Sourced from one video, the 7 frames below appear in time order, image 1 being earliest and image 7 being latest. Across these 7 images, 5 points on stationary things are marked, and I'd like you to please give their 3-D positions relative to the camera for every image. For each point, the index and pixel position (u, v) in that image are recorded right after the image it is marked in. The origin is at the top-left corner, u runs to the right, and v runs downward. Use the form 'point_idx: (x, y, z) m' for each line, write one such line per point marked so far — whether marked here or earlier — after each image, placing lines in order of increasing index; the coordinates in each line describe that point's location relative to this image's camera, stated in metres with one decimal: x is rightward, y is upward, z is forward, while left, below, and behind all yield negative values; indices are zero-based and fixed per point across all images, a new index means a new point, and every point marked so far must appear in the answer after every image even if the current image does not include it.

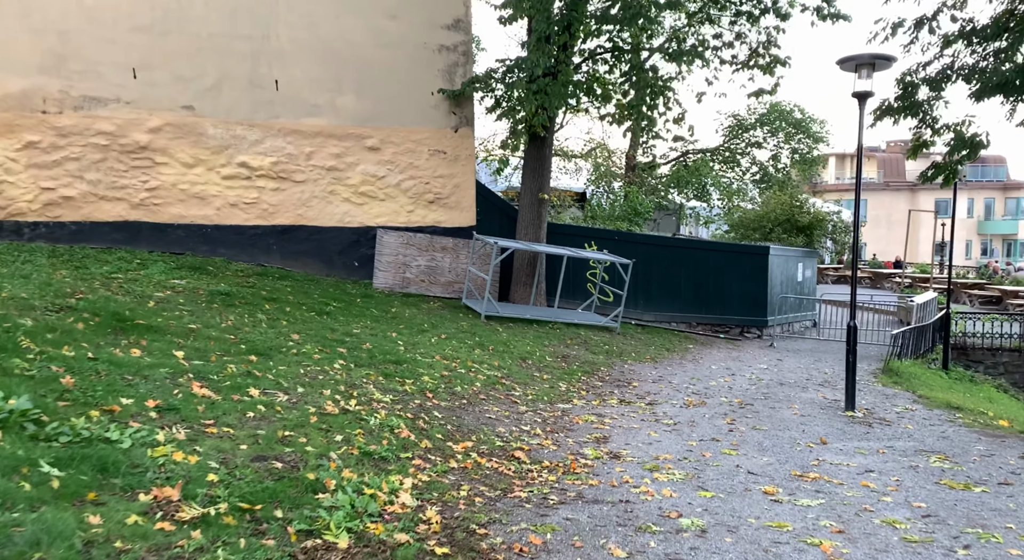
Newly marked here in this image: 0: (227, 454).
0: (-1.8, -1.1, +5.5) m
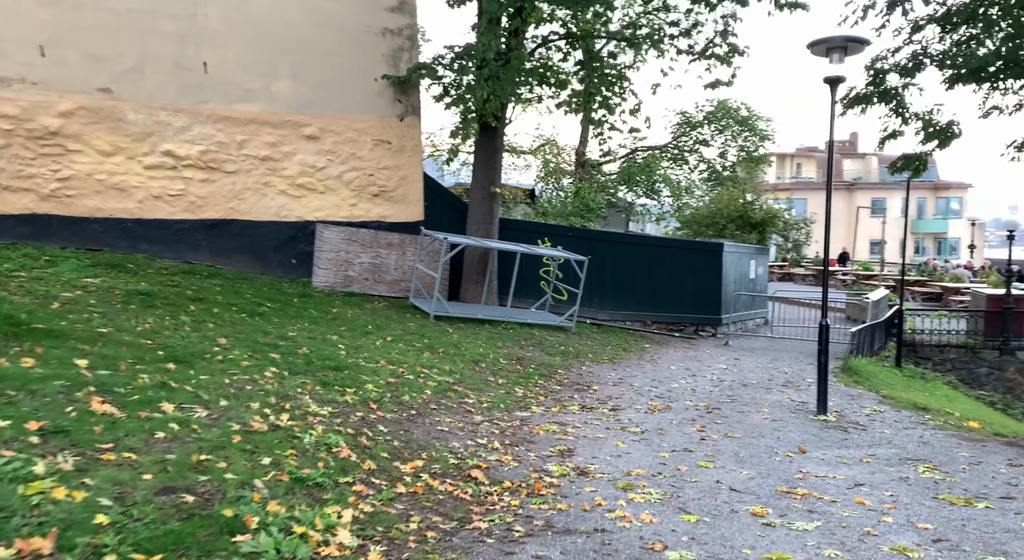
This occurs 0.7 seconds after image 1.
0: (-2.1, -1.1, +4.6) m
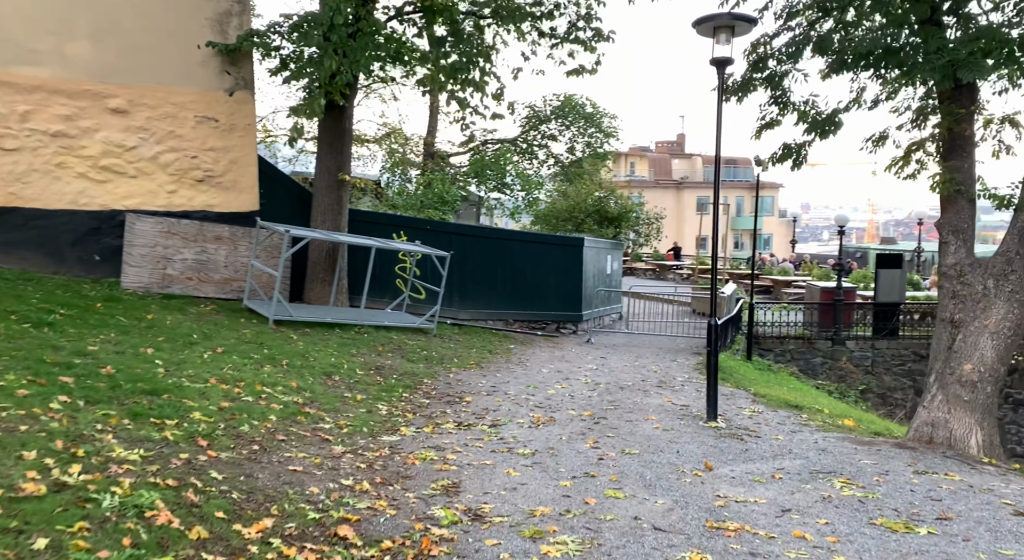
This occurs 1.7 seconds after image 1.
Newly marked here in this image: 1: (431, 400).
0: (-2.4, -1.1, +2.9) m
1: (-1.0, -1.4, +10.2) m
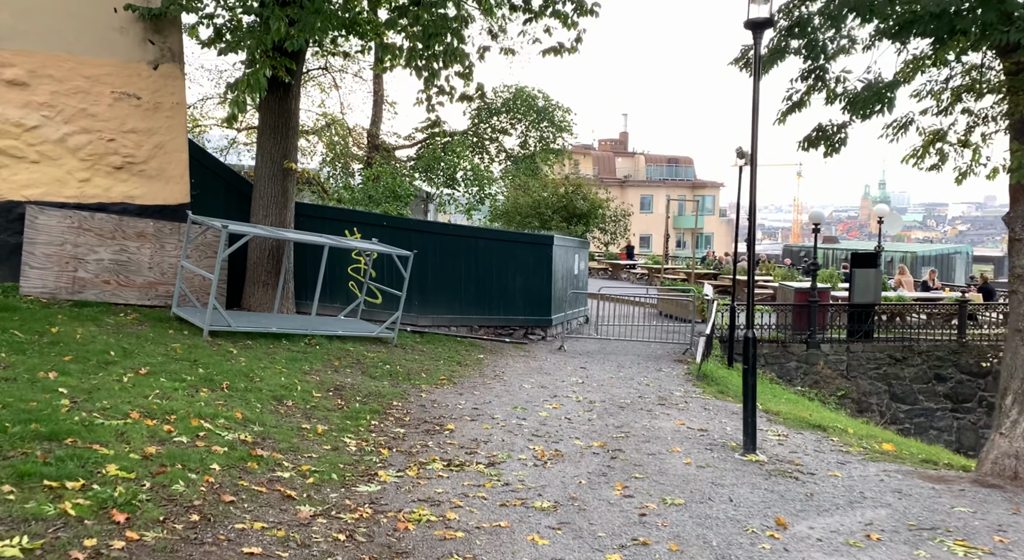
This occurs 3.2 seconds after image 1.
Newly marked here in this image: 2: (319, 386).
0: (-1.9, -1.2, +1.0) m
1: (-1.0, -1.5, +8.4) m
2: (-2.2, -1.2, +9.7) m
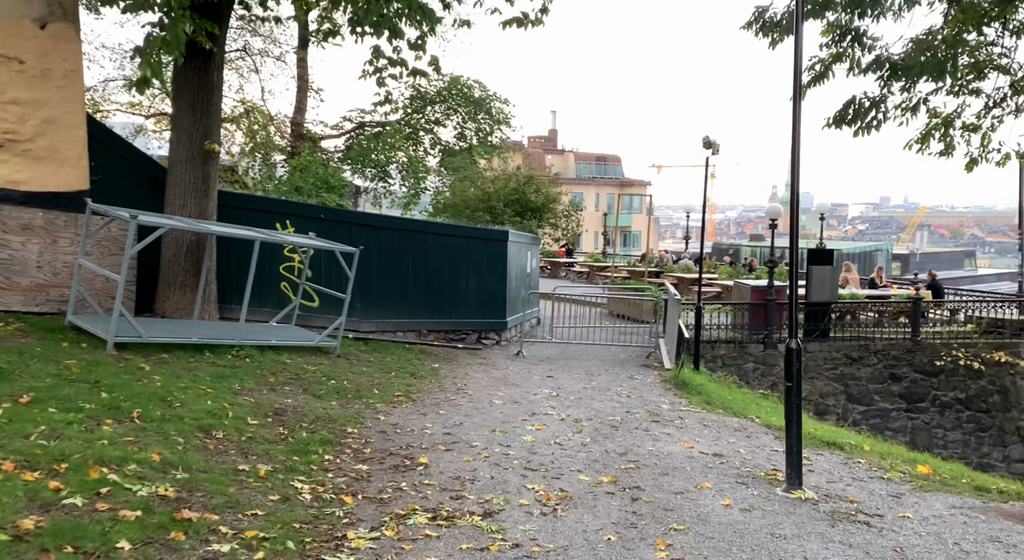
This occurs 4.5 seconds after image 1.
0: (-1.3, -1.2, -0.6) m
1: (-1.1, -1.5, +6.8) m
2: (-2.4, -1.2, +8.0) m
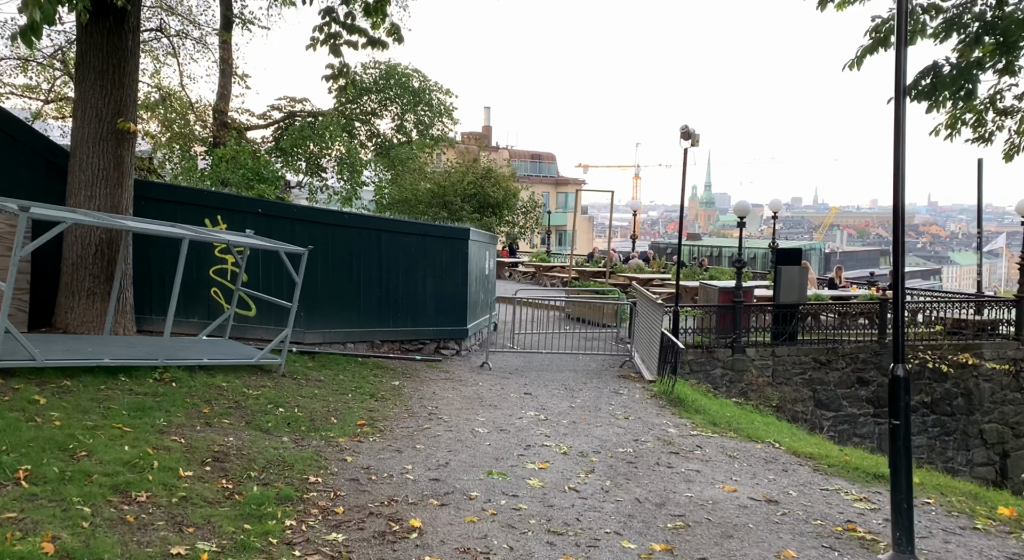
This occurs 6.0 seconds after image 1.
0: (-0.5, -1.3, -2.3) m
1: (-1.0, -1.5, +5.1) m
2: (-2.3, -1.3, +6.2) m
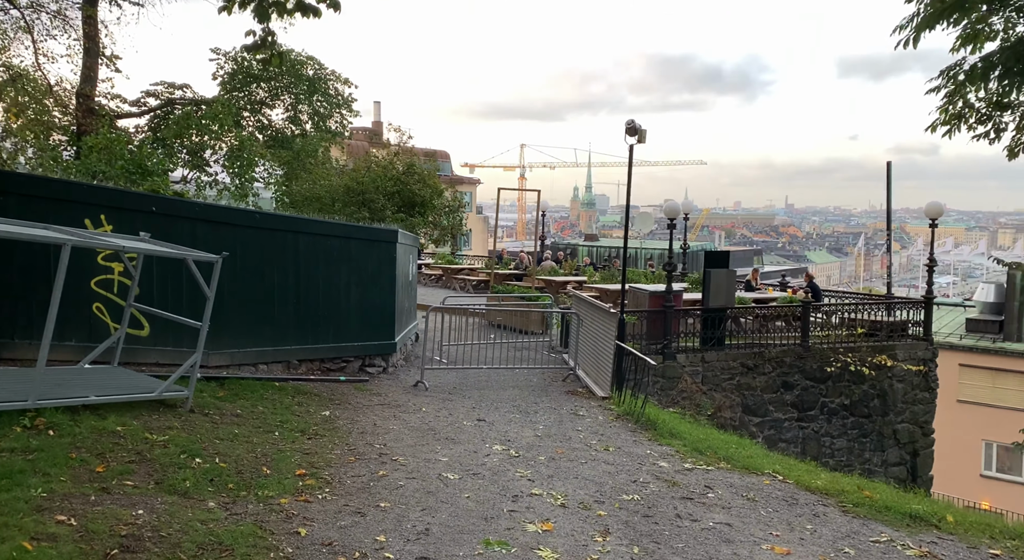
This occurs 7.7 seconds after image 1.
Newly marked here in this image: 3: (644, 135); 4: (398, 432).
0: (+0.8, -1.4, -3.7) m
1: (-0.7, -1.6, +3.6) m
2: (-2.2, -1.4, +4.4) m
3: (+2.1, +2.3, +13.5) m
4: (-1.1, -1.5, +8.4) m
